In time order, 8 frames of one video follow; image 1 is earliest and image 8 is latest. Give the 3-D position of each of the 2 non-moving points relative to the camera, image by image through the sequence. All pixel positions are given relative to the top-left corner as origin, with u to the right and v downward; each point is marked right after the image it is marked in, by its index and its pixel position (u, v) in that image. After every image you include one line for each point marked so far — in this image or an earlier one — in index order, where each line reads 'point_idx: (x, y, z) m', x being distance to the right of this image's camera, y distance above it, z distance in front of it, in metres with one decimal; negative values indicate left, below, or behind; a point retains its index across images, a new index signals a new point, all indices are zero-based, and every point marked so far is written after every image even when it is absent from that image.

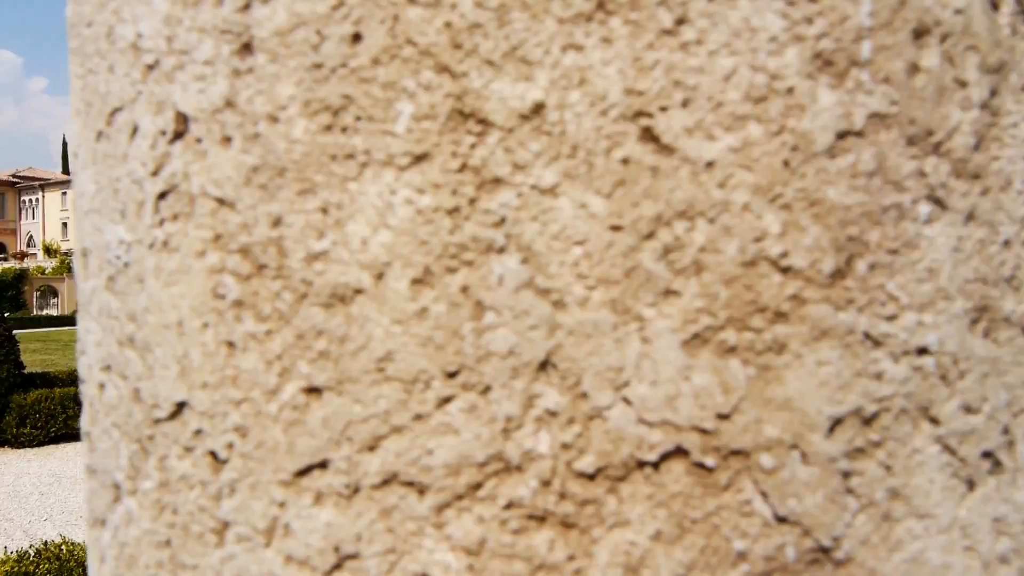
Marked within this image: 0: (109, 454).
0: (-0.3, -0.1, +0.5) m
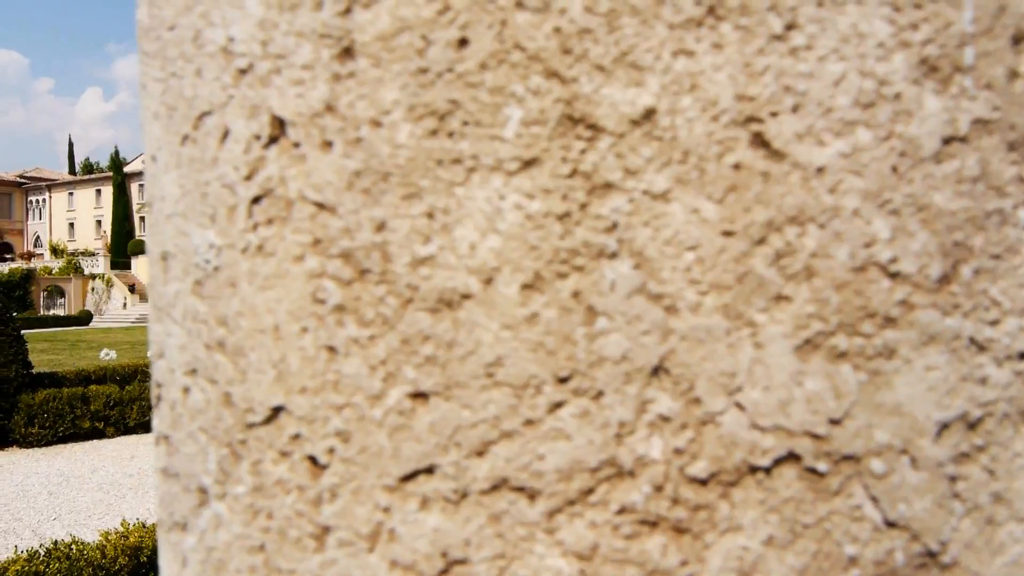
0: (-0.2, -0.1, +0.5) m
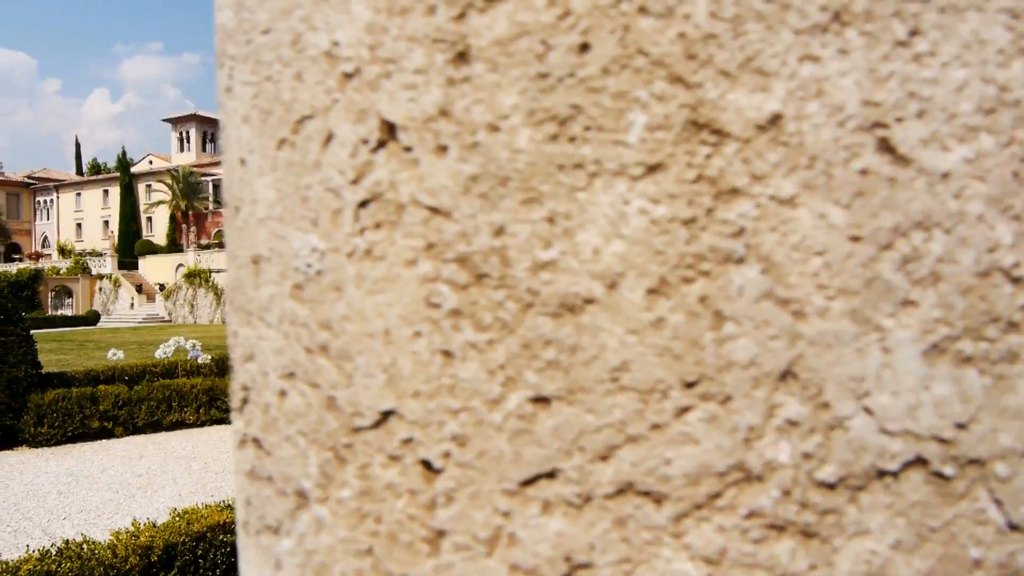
0: (-0.1, -0.1, +0.5) m
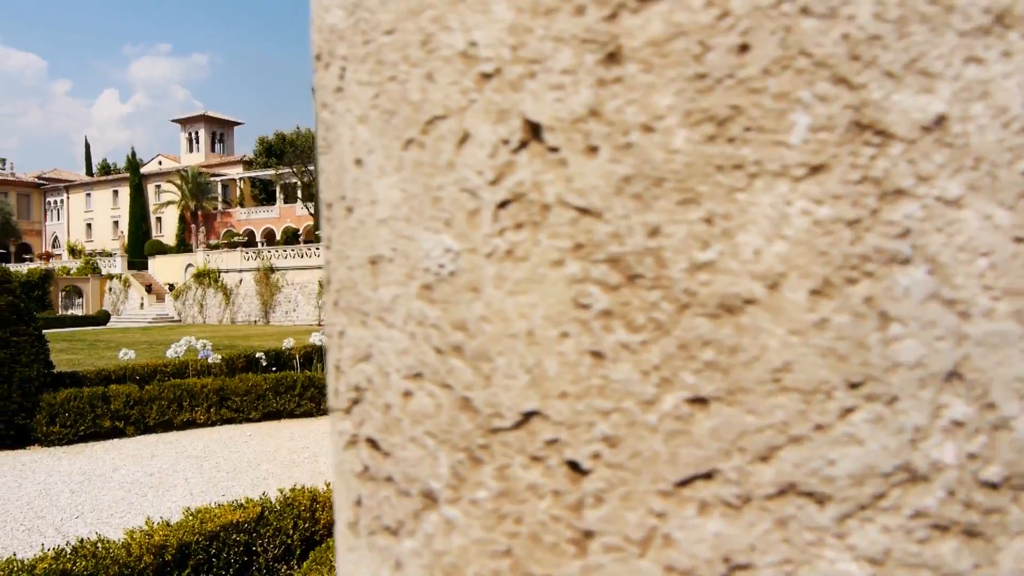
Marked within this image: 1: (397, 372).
0: (-0.1, -0.1, +0.5) m
1: (-0.1, -0.1, +0.5) m
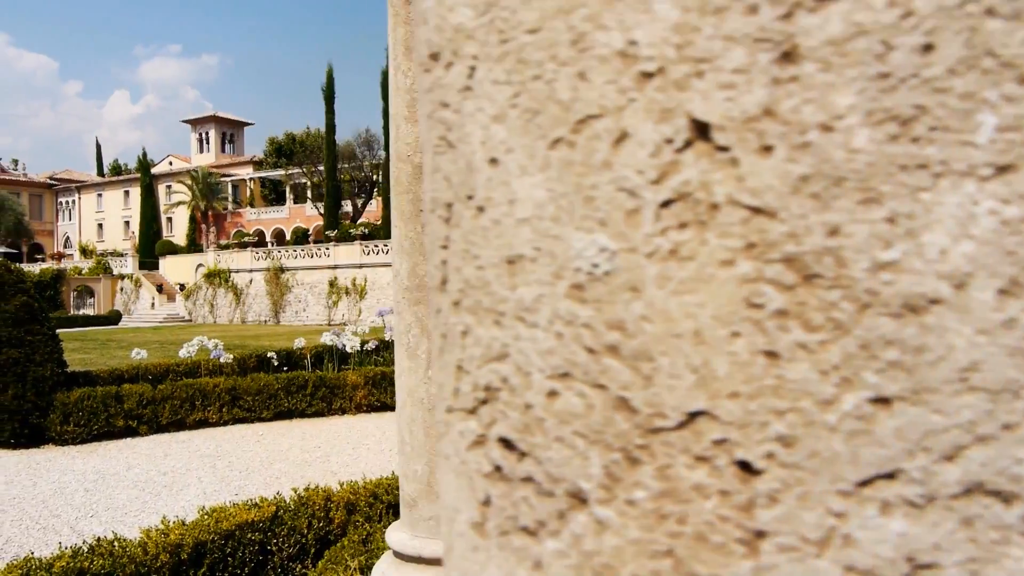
0: (0.0, -0.1, +0.5) m
1: (0.0, -0.1, +0.5) m
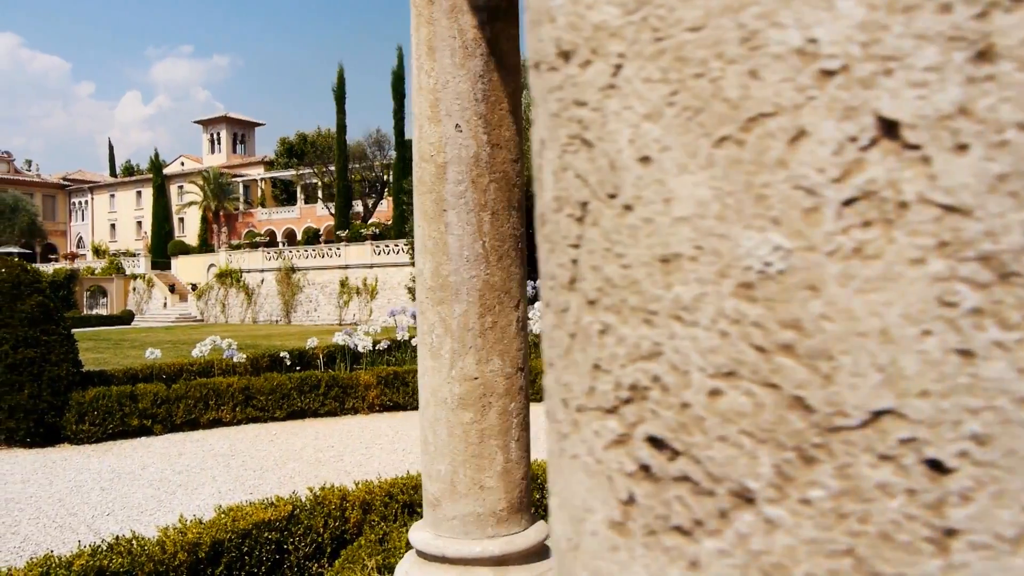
0: (+0.1, -0.1, +0.5) m
1: (+0.1, -0.1, +0.5) m
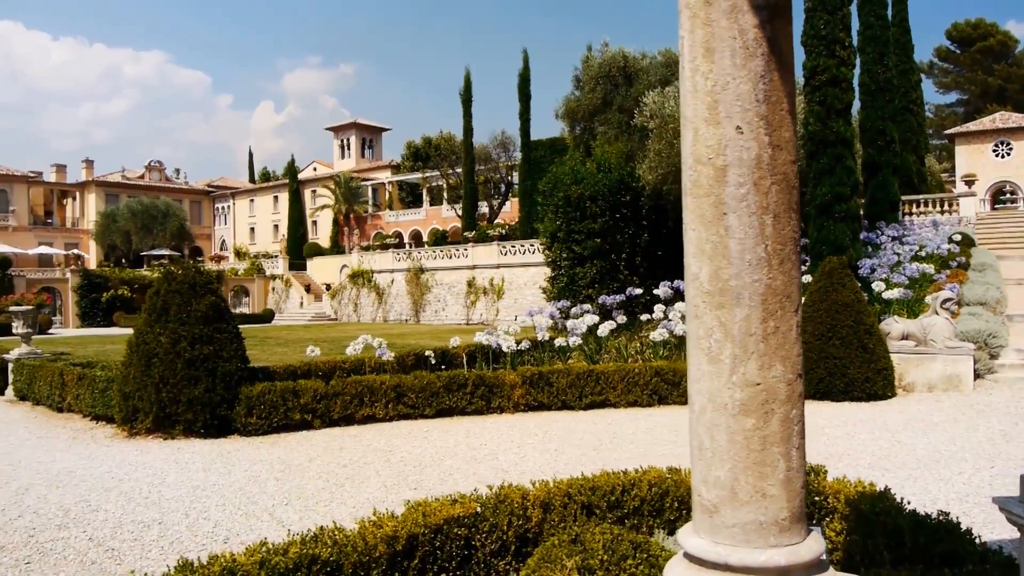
0: (+1.3, -0.1, +0.4) m
1: (+1.3, -0.1, +0.4) m
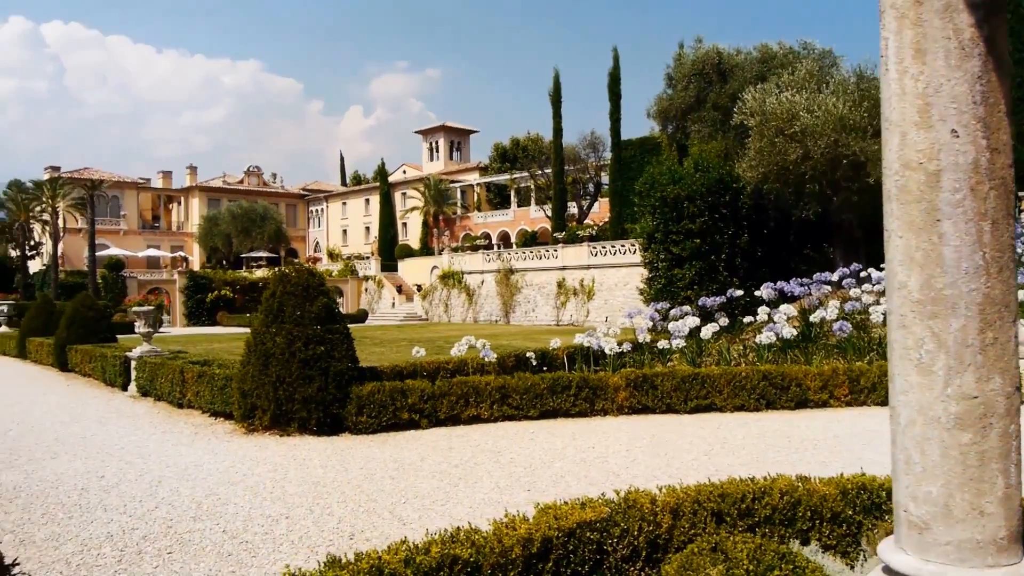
0: (+2.2, -0.2, +0.3) m
1: (+2.2, -0.1, +0.3) m
